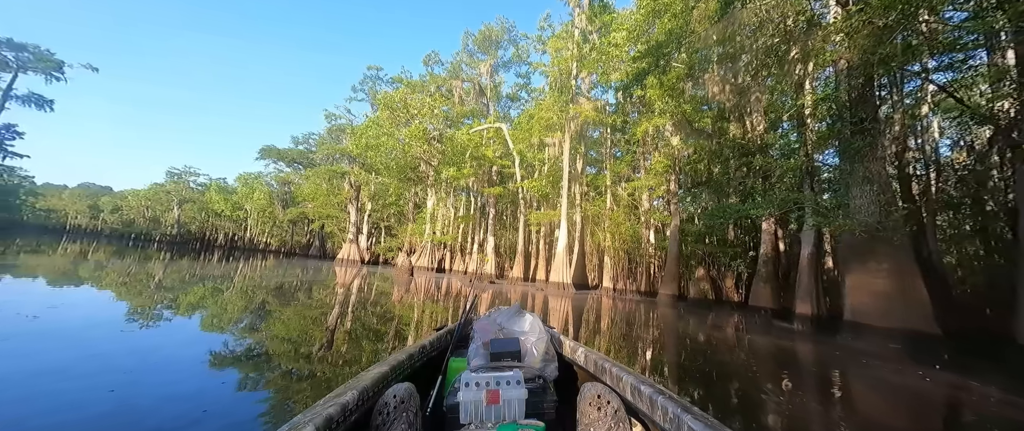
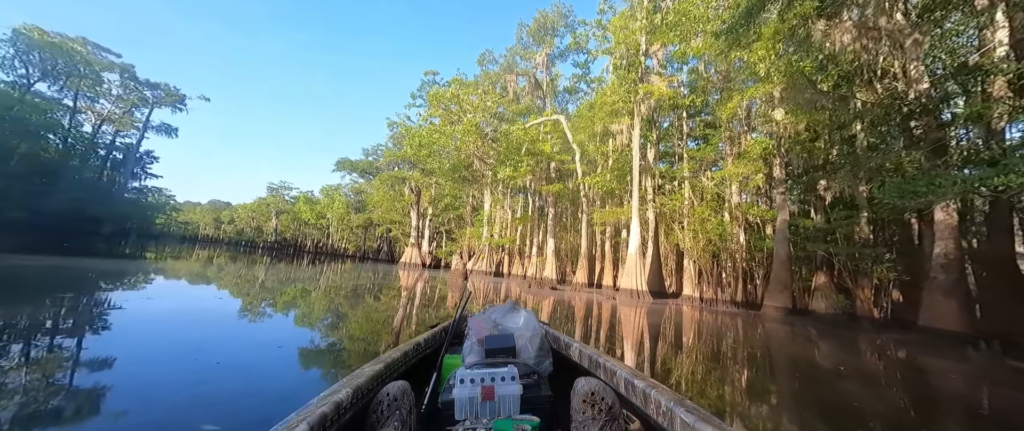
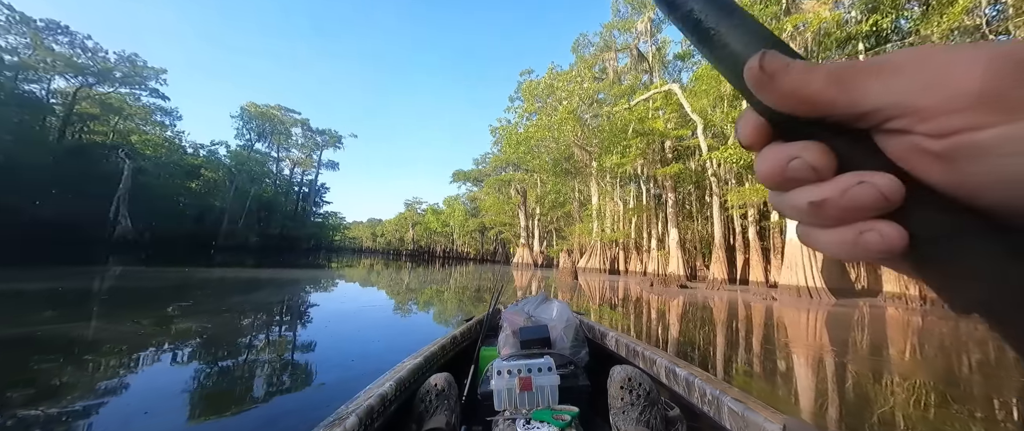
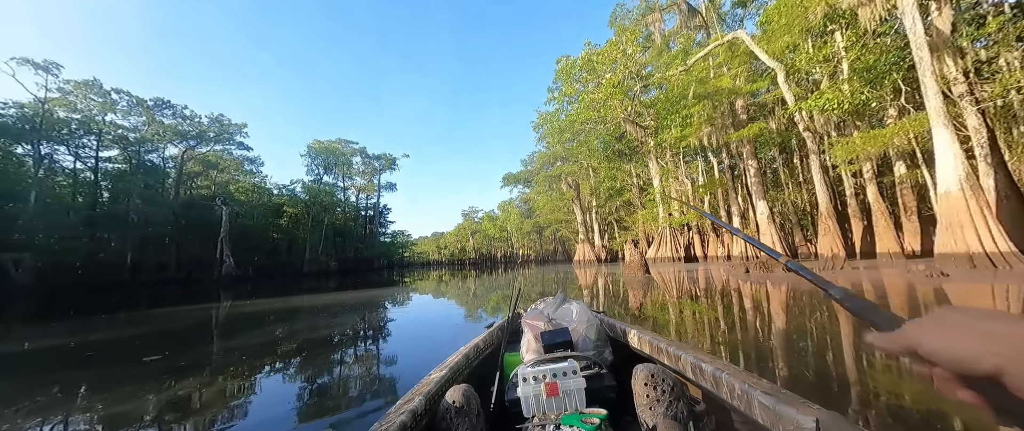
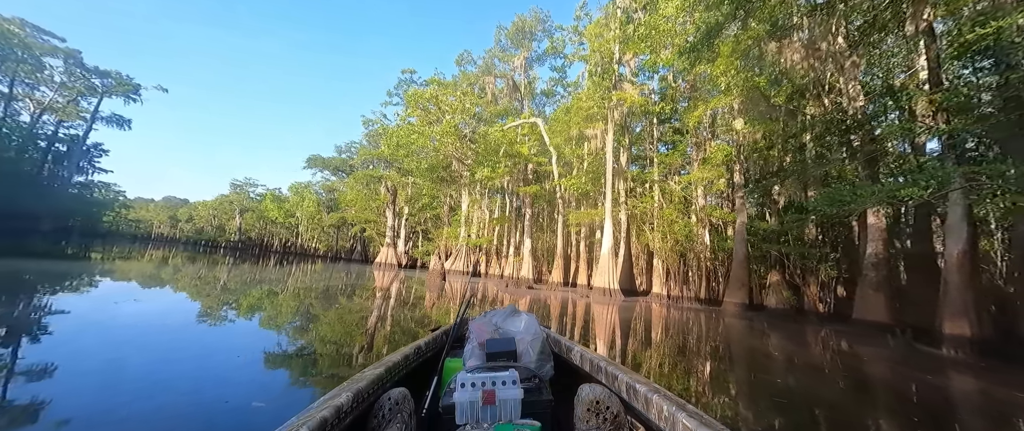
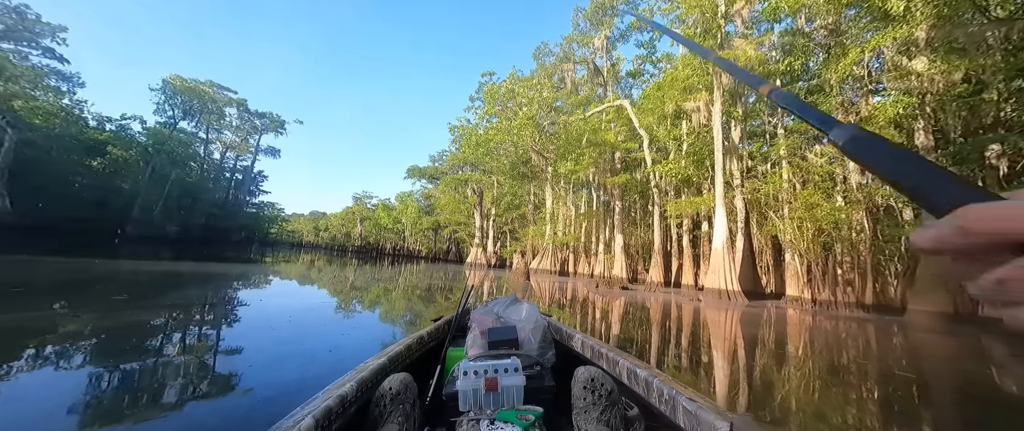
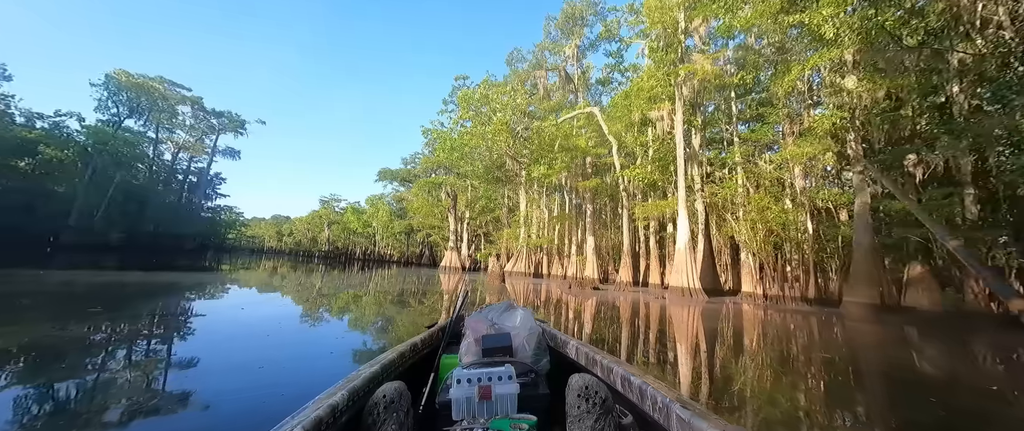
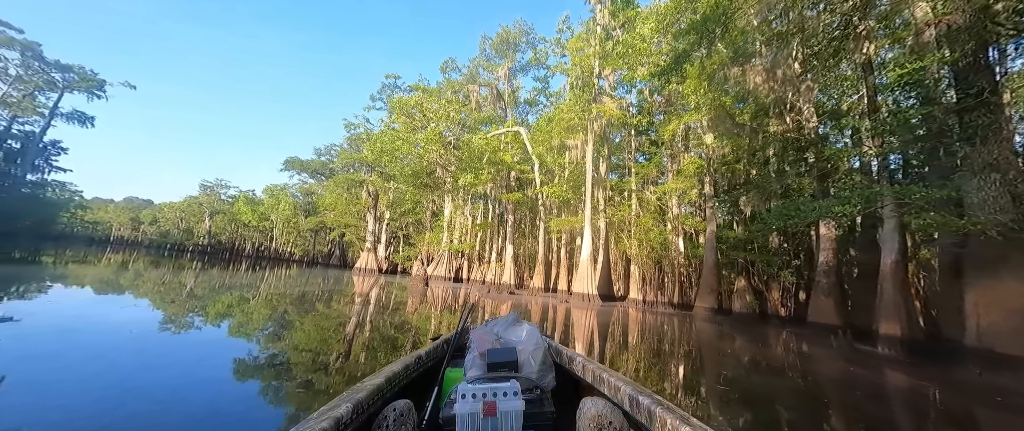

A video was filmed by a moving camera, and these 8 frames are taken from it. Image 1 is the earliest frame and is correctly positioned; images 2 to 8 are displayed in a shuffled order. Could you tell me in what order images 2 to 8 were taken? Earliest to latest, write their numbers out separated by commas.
8, 5, 2, 7, 6, 3, 4
